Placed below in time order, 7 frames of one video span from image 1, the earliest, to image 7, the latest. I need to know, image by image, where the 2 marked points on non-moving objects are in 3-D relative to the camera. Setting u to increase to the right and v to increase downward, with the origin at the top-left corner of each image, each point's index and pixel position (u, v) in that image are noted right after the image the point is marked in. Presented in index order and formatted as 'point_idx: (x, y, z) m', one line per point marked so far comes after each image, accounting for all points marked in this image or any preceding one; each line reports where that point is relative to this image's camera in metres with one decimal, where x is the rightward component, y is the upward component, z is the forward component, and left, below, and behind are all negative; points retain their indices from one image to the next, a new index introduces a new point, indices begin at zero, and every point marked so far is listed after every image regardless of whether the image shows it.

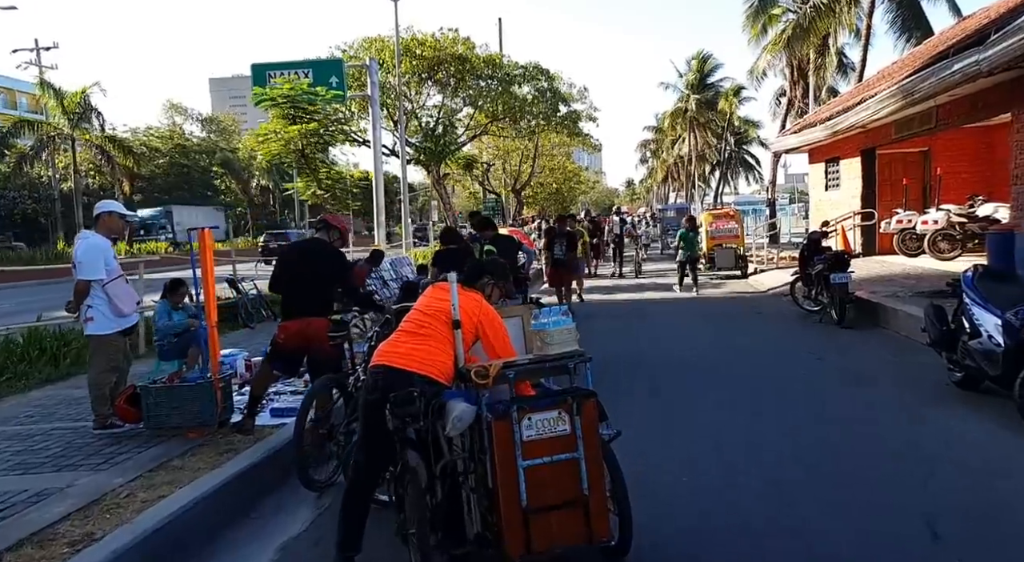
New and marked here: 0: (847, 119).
0: (+7.3, +3.5, +16.6) m
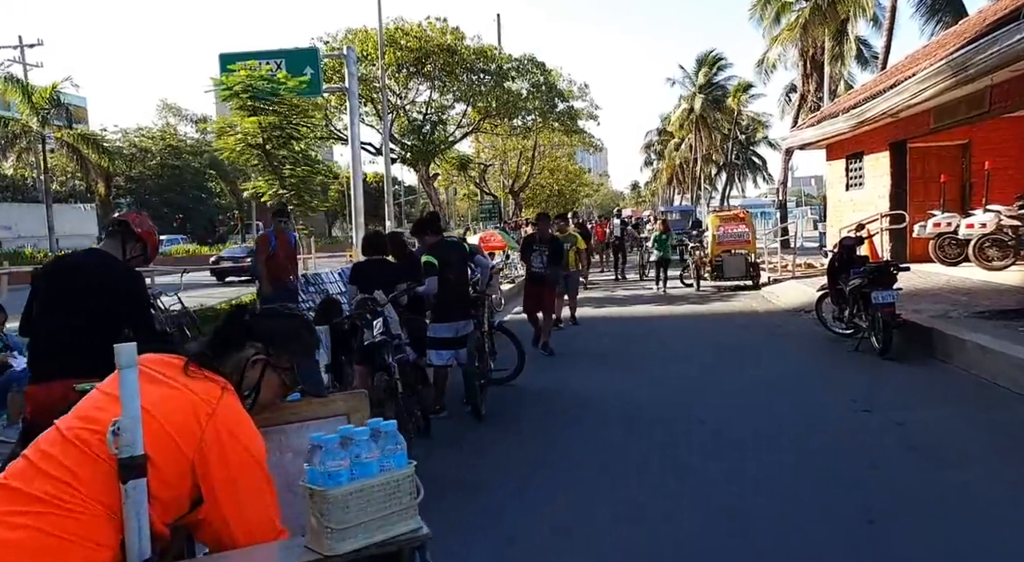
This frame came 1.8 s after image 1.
0: (+6.9, +3.3, +14.4) m
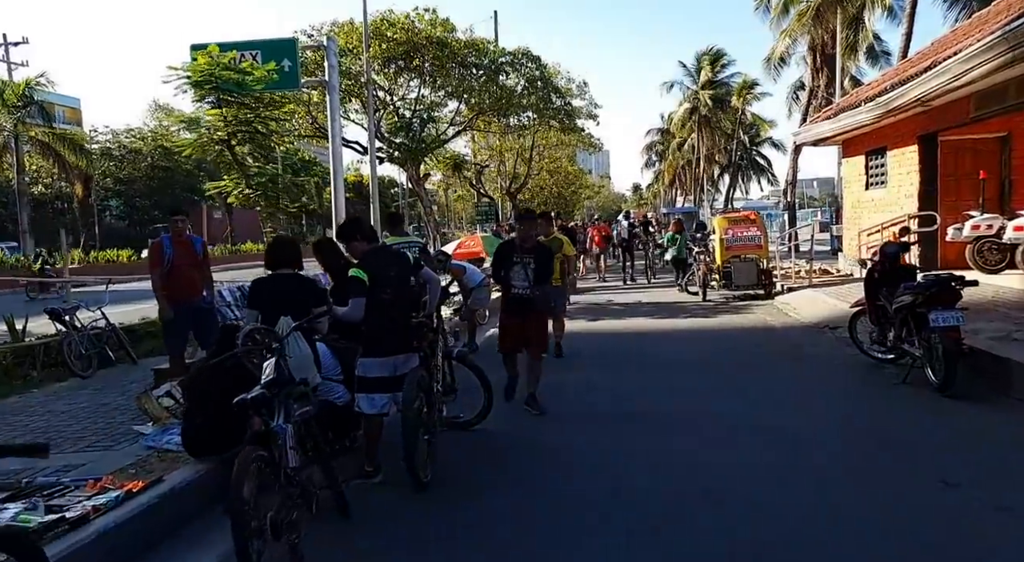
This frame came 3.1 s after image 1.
0: (+6.6, +3.1, +12.8) m
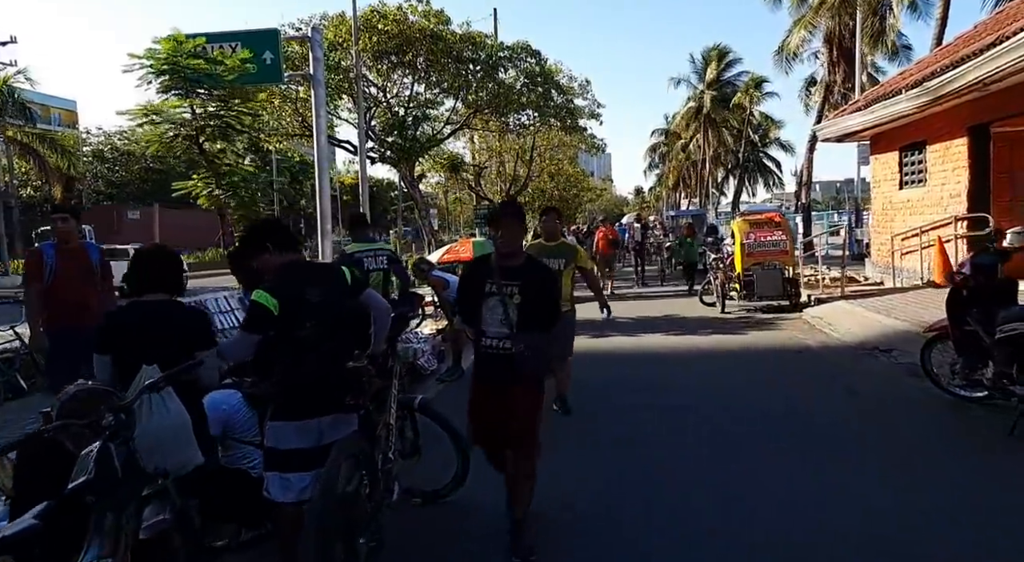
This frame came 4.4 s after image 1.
0: (+6.5, +2.9, +11.2) m
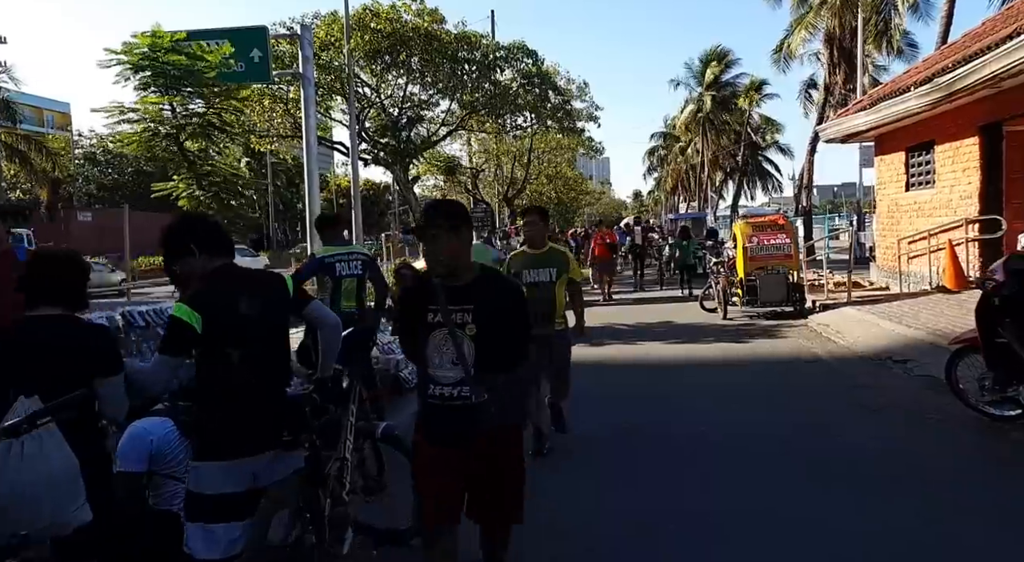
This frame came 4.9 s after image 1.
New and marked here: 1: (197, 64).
0: (+6.4, +2.9, +10.6) m
1: (-6.2, +4.2, +14.9) m
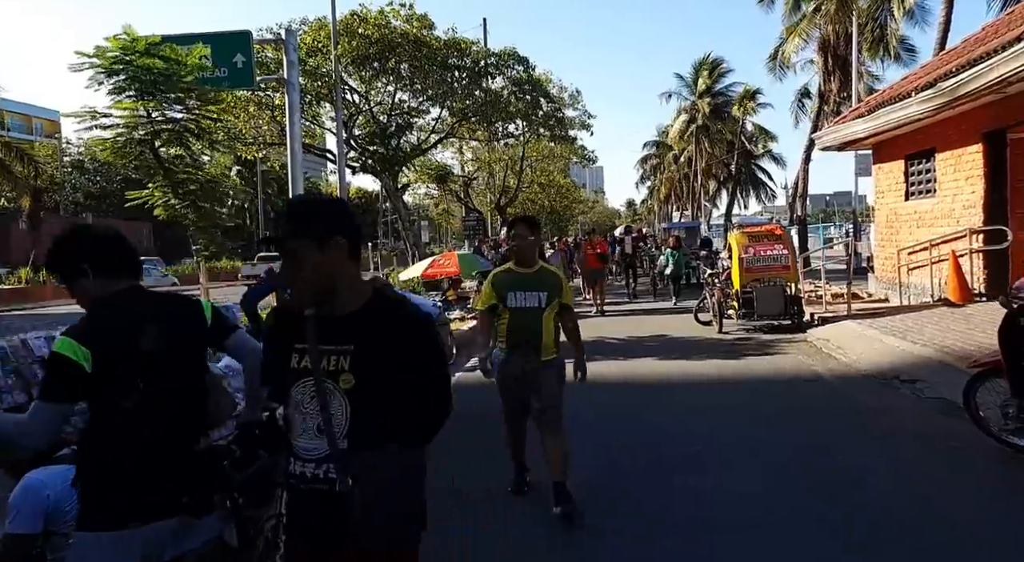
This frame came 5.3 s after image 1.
0: (+6.2, +2.7, +10.2) m
1: (-6.4, +4.0, +14.4) m
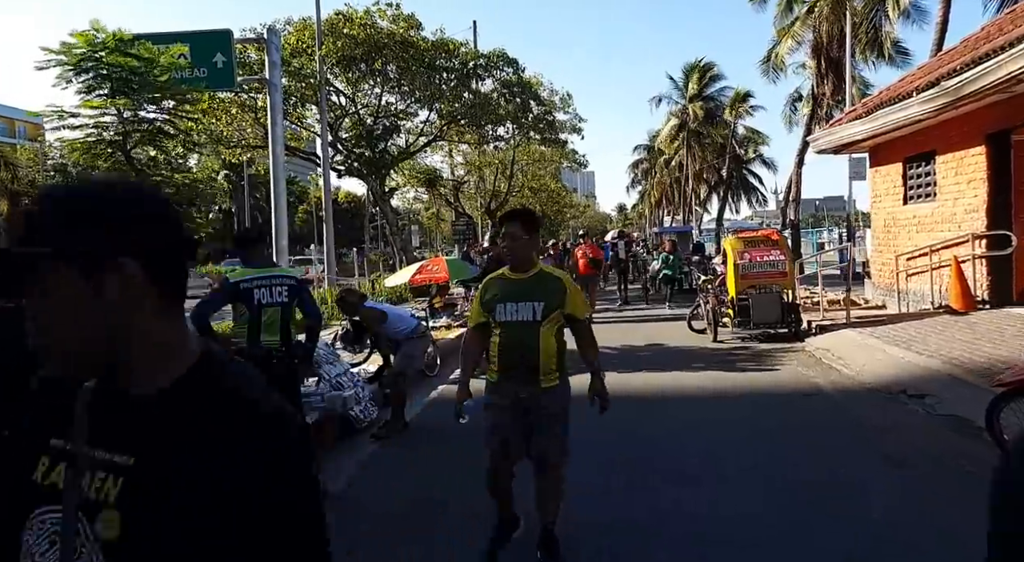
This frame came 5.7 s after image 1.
0: (+6.0, +2.6, +9.7) m
1: (-6.6, +3.9, +13.8) m
